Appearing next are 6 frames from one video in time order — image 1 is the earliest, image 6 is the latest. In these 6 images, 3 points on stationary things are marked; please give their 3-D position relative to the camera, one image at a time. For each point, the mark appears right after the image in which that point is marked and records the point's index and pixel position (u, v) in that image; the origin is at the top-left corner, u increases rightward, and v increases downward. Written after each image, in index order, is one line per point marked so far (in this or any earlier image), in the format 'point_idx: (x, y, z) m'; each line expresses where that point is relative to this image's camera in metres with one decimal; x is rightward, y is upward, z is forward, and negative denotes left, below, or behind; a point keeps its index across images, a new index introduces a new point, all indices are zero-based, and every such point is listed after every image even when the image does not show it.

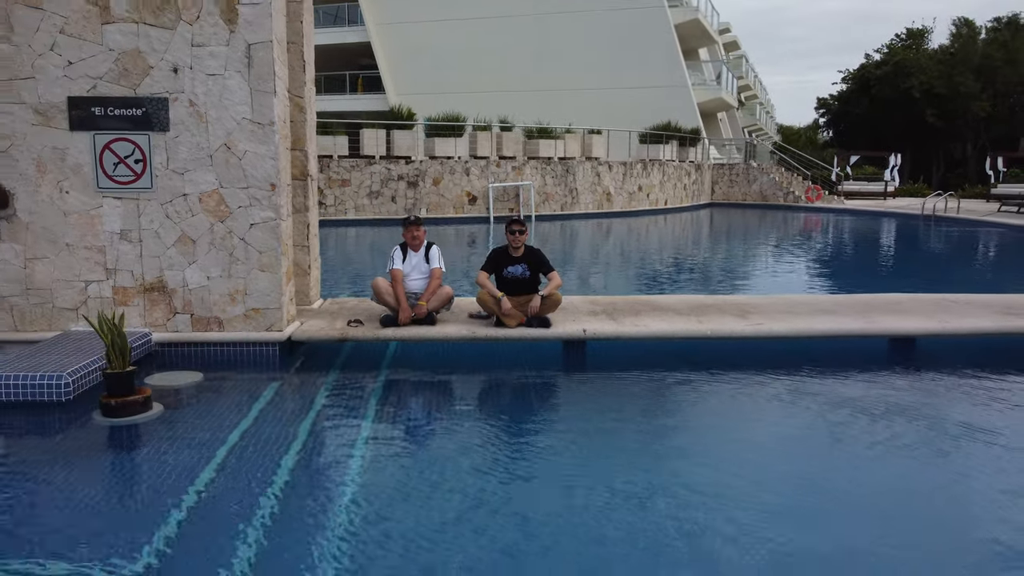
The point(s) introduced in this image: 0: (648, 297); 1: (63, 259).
0: (+1.1, -0.1, +6.7) m
1: (-2.9, +0.2, +5.2) m
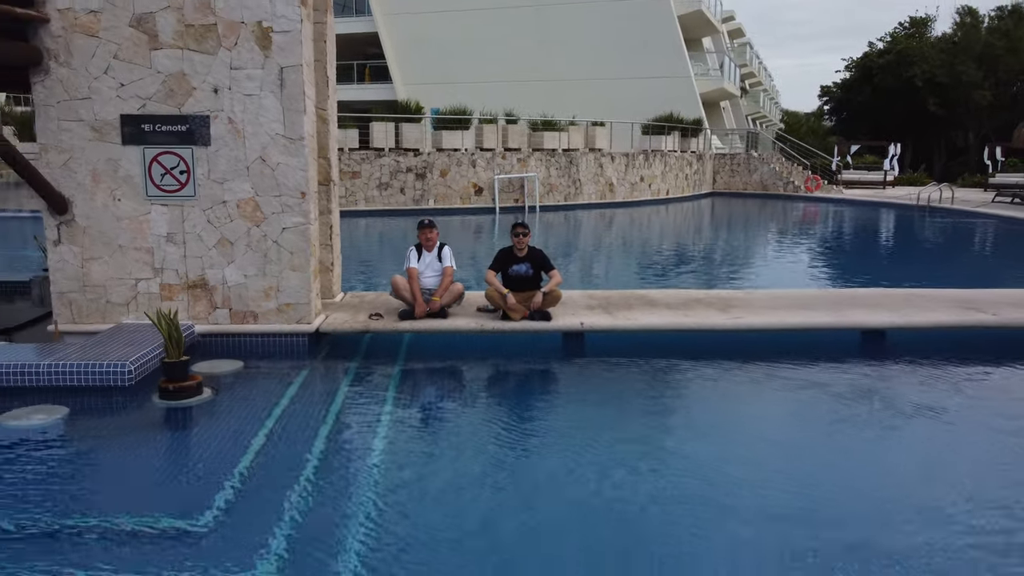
0: (+1.2, 0.0, +7.3) m
1: (-2.9, +0.2, +5.8) m
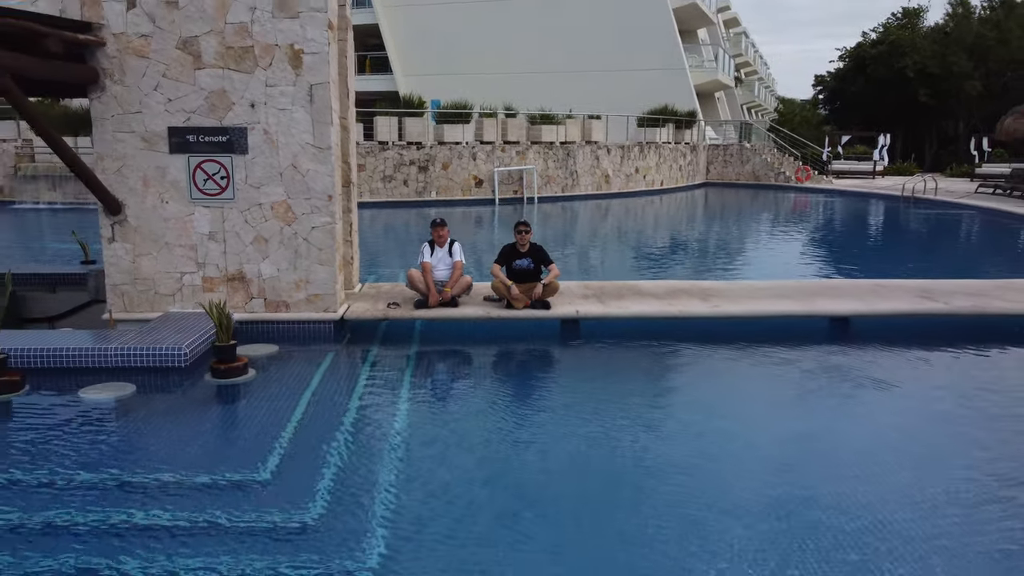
0: (+1.2, 0.0, +8.0) m
1: (-2.8, +0.3, +6.5) m
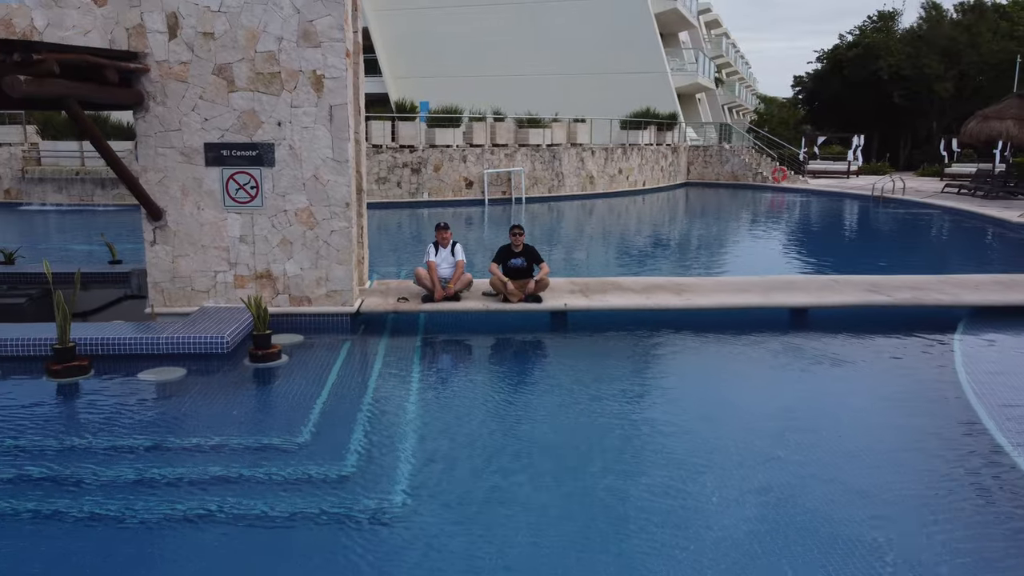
0: (+1.1, +0.1, +8.9) m
1: (-2.9, +0.3, +7.3) m
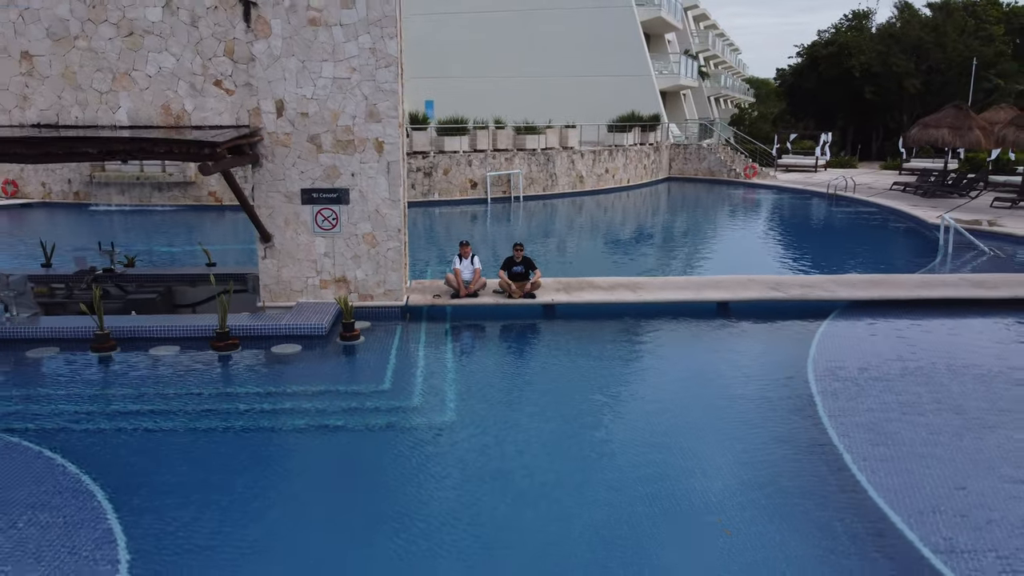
0: (+1.2, +0.1, +12.1) m
1: (-2.8, +0.3, +10.5) m
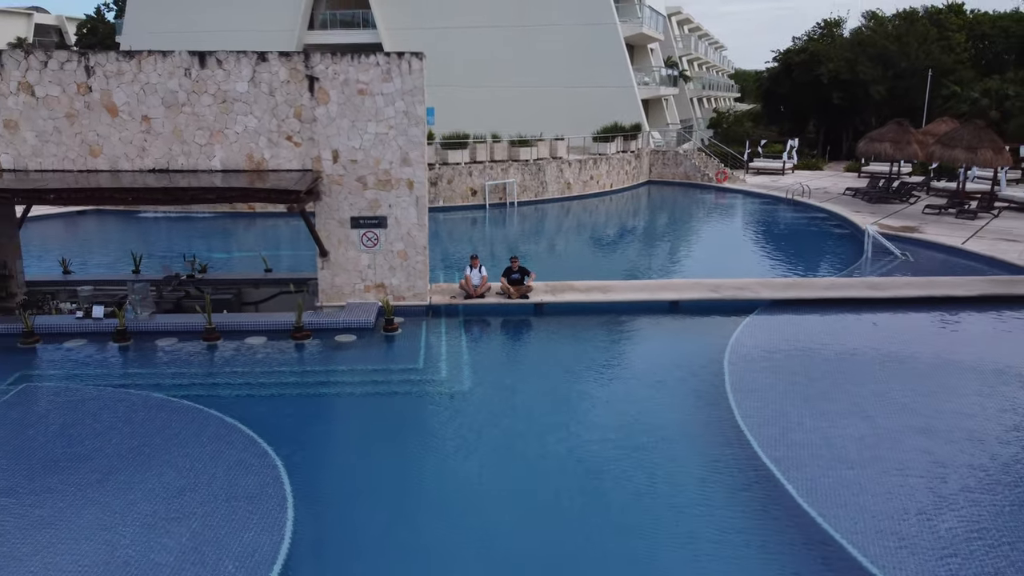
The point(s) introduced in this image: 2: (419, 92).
0: (+1.1, +0.1, +15.4) m
1: (-2.8, +0.2, +13.7) m
2: (-1.5, +3.2, +13.1) m
